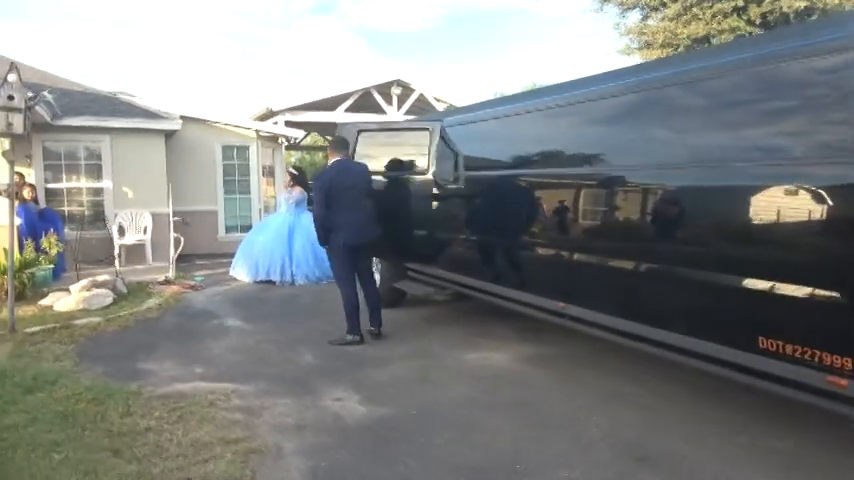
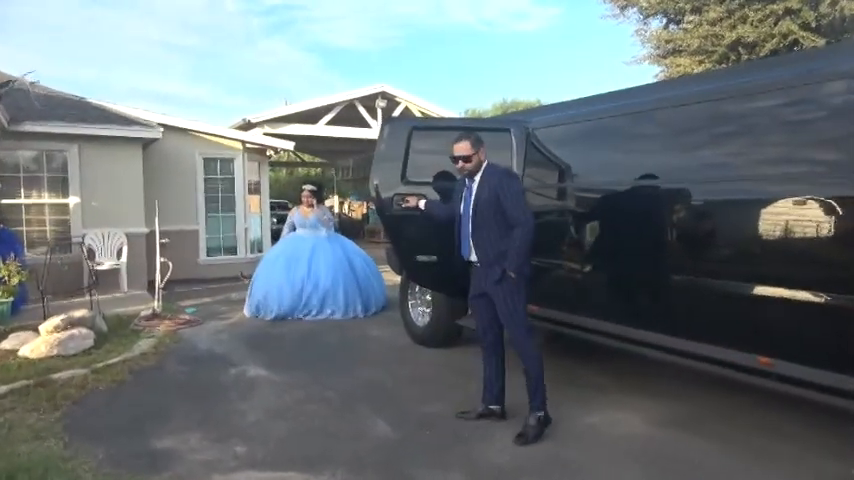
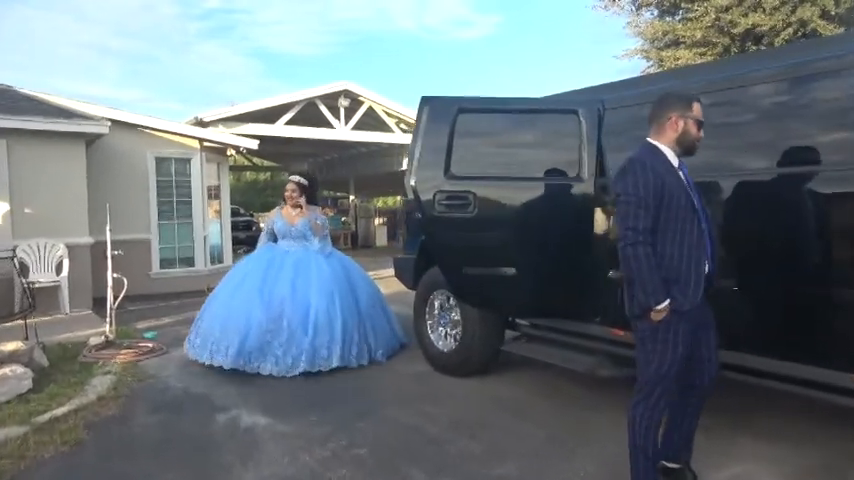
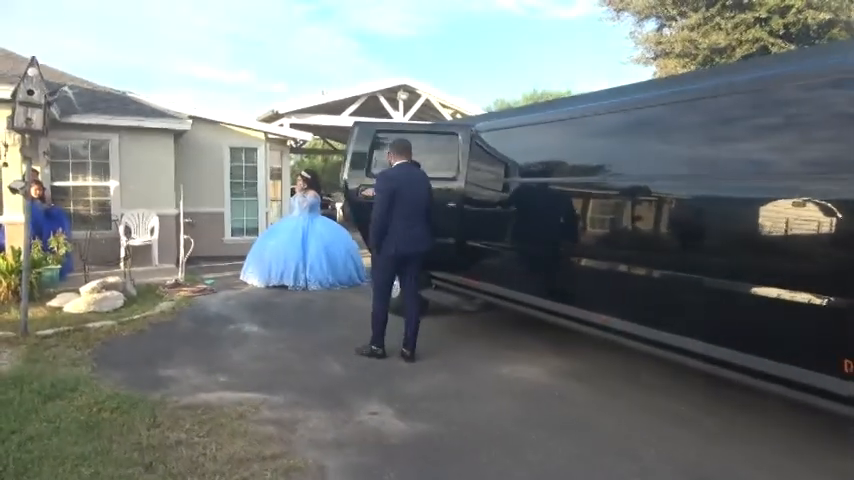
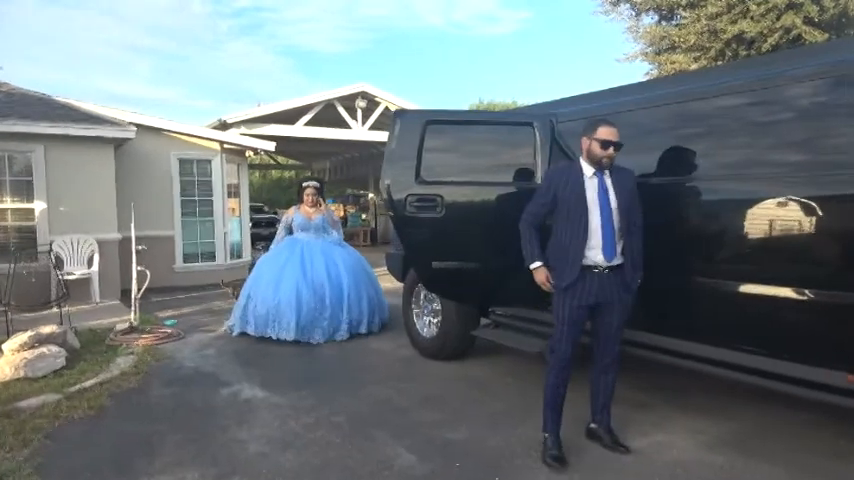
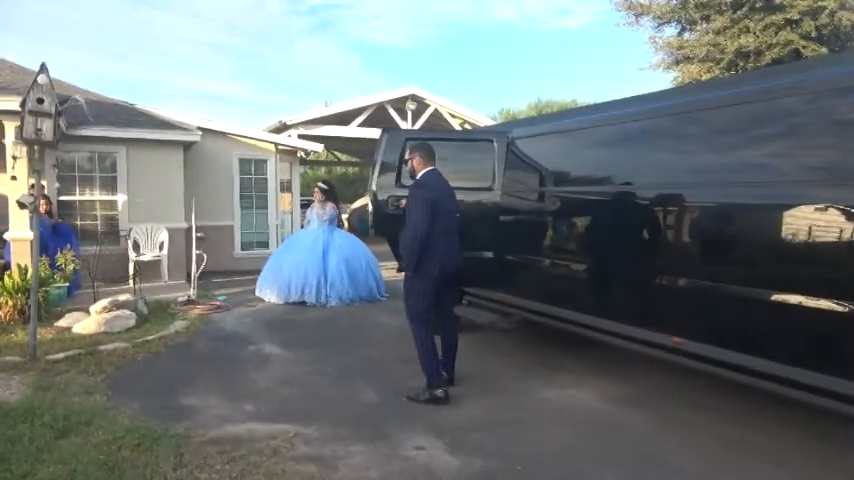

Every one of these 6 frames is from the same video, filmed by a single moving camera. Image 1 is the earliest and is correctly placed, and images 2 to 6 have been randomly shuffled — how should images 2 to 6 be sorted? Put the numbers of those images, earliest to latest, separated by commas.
4, 6, 2, 5, 3
